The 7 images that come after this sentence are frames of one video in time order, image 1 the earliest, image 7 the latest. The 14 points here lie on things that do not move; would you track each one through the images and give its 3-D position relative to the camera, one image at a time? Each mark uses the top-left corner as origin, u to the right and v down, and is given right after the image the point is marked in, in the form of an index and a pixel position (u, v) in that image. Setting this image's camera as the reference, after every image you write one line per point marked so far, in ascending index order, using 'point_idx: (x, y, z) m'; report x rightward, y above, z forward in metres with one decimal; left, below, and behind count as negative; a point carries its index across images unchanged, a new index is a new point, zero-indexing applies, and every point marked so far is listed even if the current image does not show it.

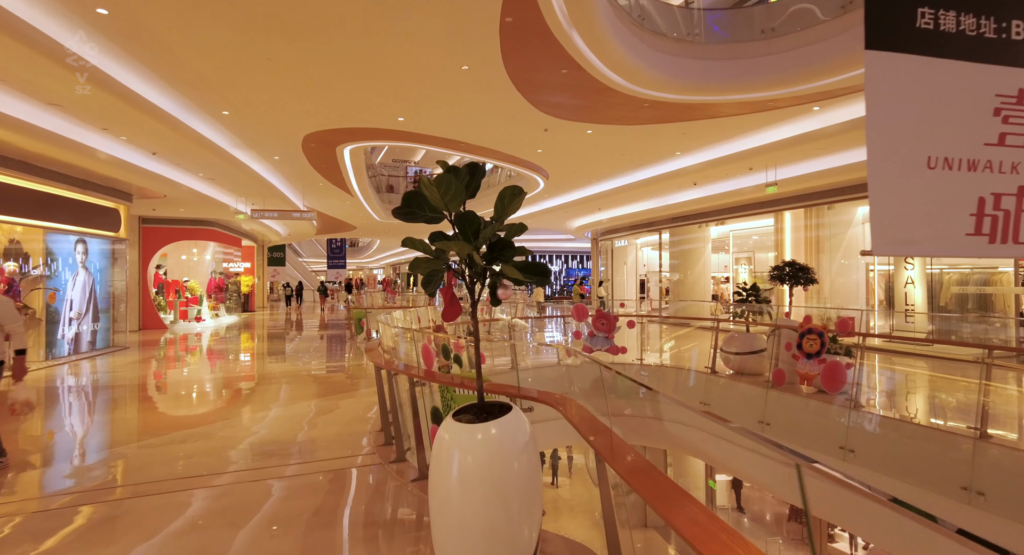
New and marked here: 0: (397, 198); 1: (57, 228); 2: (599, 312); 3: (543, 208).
0: (-4.5, +3.1, +18.5) m
1: (-7.5, +0.8, +7.7) m
2: (+1.3, -0.5, +7.0) m
3: (+1.0, +2.2, +14.7) m
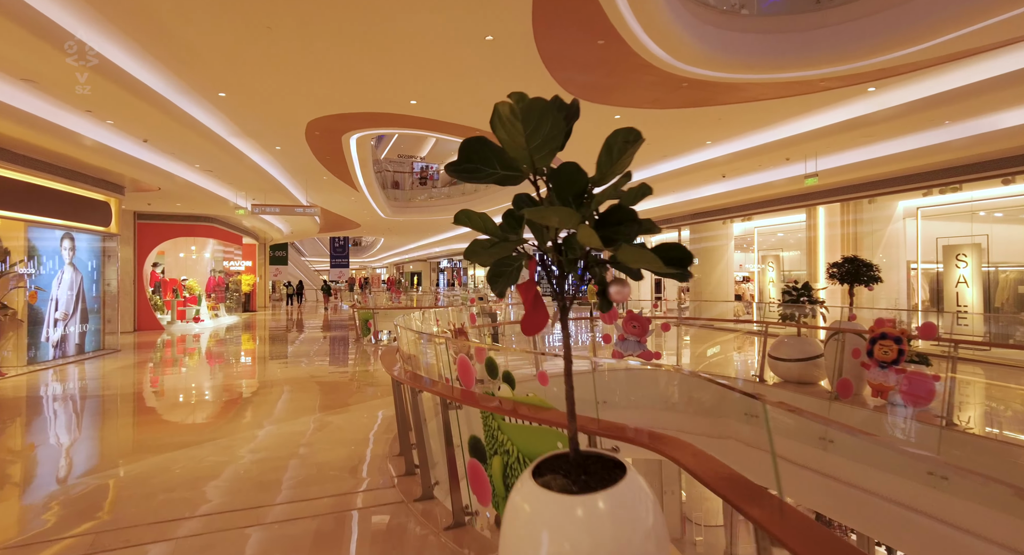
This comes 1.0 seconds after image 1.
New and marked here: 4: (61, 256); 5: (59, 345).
0: (-4.1, +3.1, +17.9) m
1: (-7.1, +0.8, +7.1) m
2: (+1.6, -0.5, +6.4) m
3: (+1.3, +2.2, +14.1) m
4: (-7.4, +0.3, +7.7) m
5: (-7.5, -1.1, +7.7) m
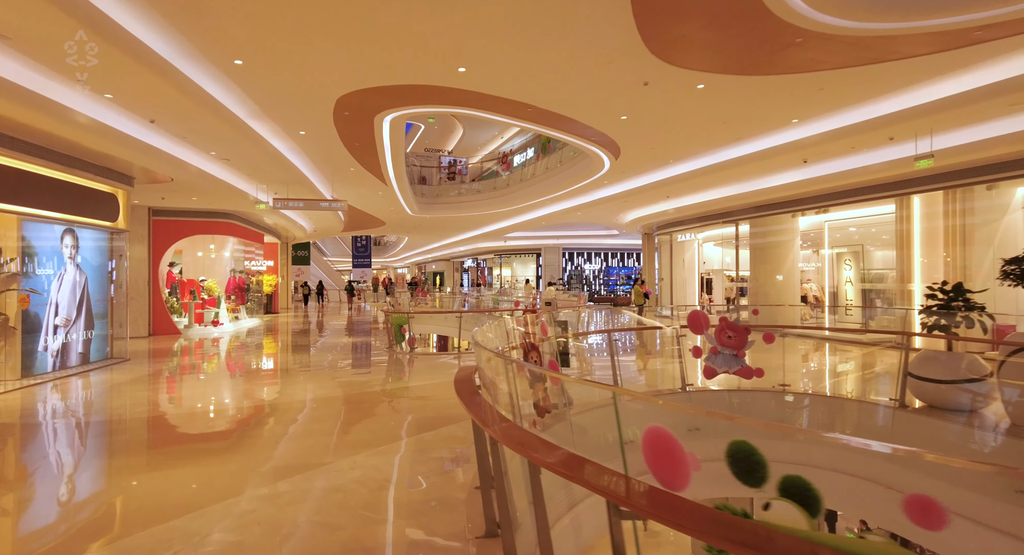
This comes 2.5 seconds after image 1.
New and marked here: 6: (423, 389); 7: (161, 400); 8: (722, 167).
0: (-2.9, +3.1, +17.0) m
1: (-6.4, +0.8, +6.3) m
2: (+2.4, -0.5, +5.3) m
3: (+2.4, +2.2, +13.0) m
4: (-6.6, +0.3, +6.9) m
5: (-6.6, -1.1, +6.9) m
6: (-1.3, -1.5, +6.7) m
7: (-4.9, -1.7, +6.6) m
8: (+4.0, +2.1, +9.0) m
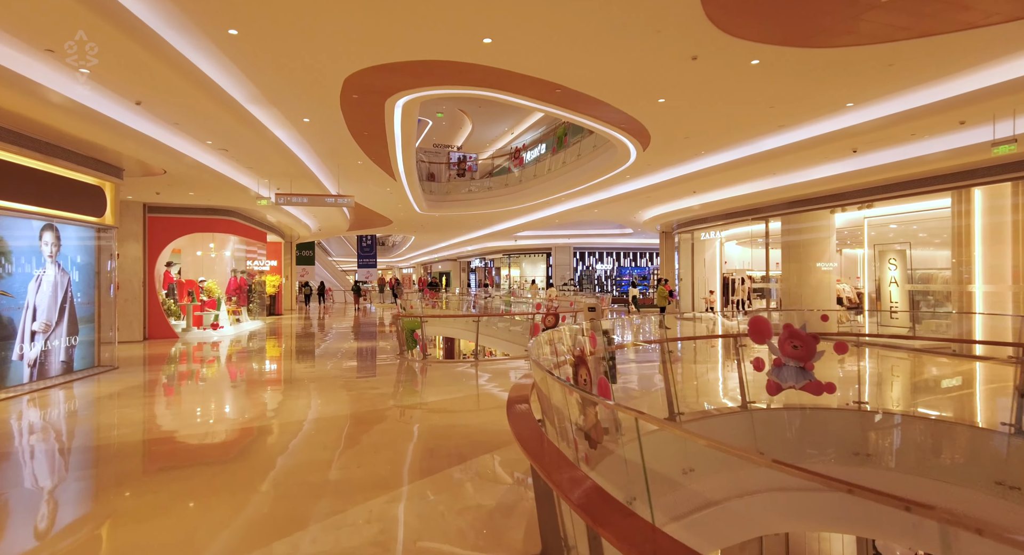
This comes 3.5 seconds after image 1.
0: (-2.5, +3.1, +16.4) m
1: (-6.0, +0.8, +5.7) m
2: (+2.7, -0.5, +4.6) m
3: (+2.7, +2.2, +12.3) m
4: (-6.2, +0.3, +6.2) m
5: (-6.3, -1.1, +6.3) m
6: (-1.0, -1.5, +6.1) m
7: (-4.6, -1.7, +5.9) m
8: (+4.4, +2.1, +8.3) m
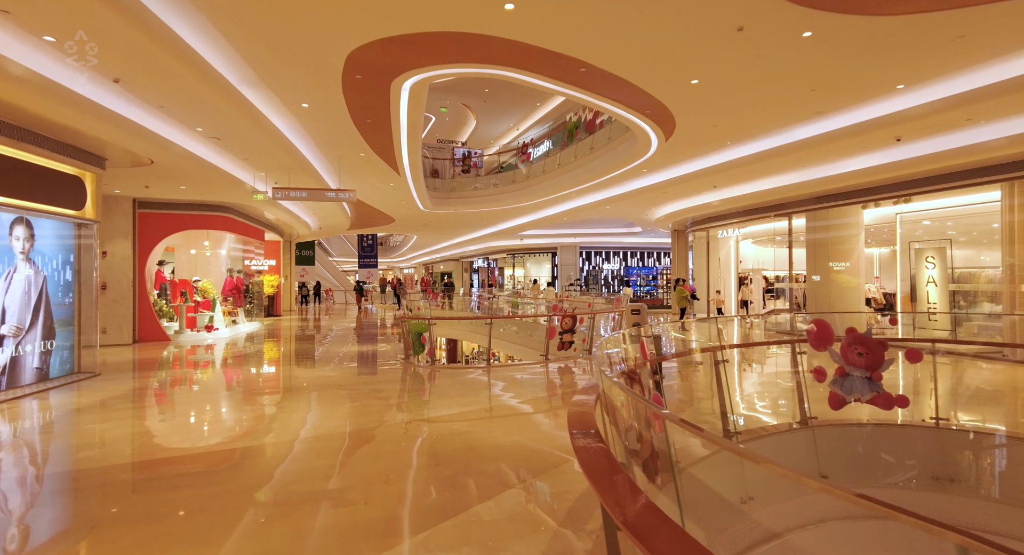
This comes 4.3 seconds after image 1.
0: (-2.3, +3.1, +15.8) m
1: (-5.8, +0.8, +5.1) m
2: (+2.9, -0.5, +4.0) m
3: (+3.0, +2.2, +11.7) m
4: (-6.0, +0.3, +5.7) m
5: (-6.1, -1.1, +5.7) m
6: (-0.7, -1.5, +5.5) m
7: (-4.3, -1.7, +5.4) m
8: (+4.6, +2.1, +7.8) m
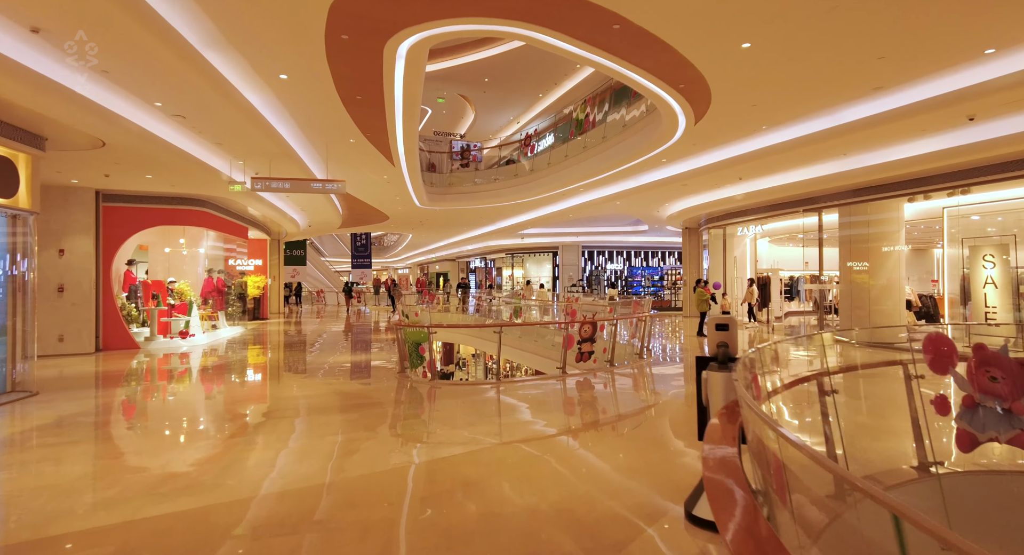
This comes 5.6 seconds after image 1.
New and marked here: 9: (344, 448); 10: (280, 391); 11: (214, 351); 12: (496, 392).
0: (-2.2, +3.1, +14.8) m
1: (-5.6, +0.8, +4.2) m
2: (+3.1, -0.5, +3.1) m
3: (+3.1, +2.2, +10.8) m
4: (-5.8, +0.3, +4.7) m
5: (-5.9, -1.1, +4.7) m
6: (-0.6, -1.5, +4.6) m
7: (-4.2, -1.7, +4.4) m
8: (+4.8, +2.1, +6.9) m
9: (-1.3, -1.3, +3.7) m
10: (-3.3, -1.6, +6.7) m
11: (-6.2, -1.5, +9.8) m
12: (-0.2, -1.4, +5.9) m
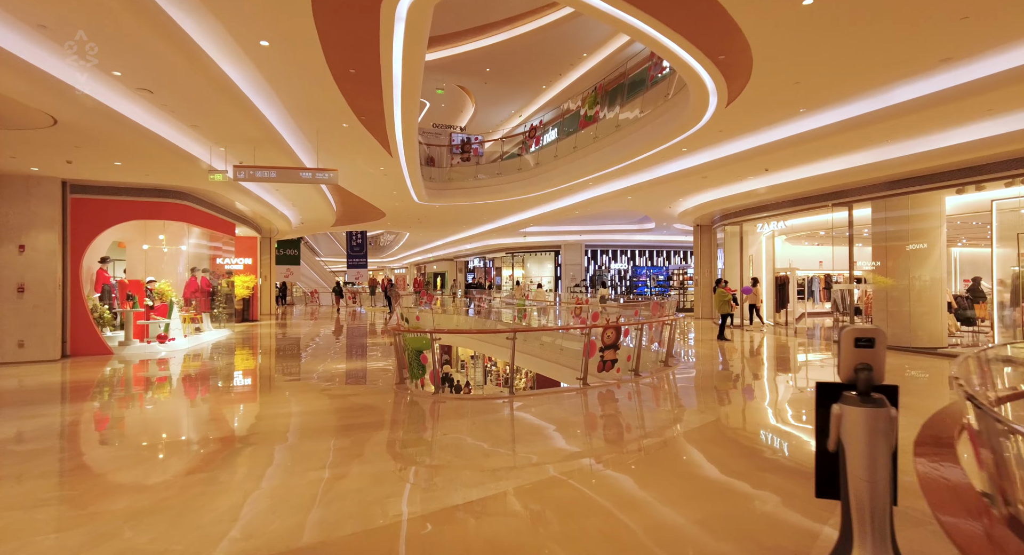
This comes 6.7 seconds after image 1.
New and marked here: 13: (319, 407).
0: (-2.1, +3.1, +14.1) m
1: (-5.4, +0.8, +3.4) m
2: (+3.3, -0.4, +2.4) m
3: (+3.2, +2.2, +10.1) m
4: (-5.7, +0.3, +3.9) m
5: (-5.7, -1.1, +3.9) m
6: (-0.4, -1.5, +3.8) m
7: (-4.0, -1.7, +3.6) m
8: (+4.9, +2.1, +6.2) m
9: (-1.1, -1.3, +3.0) m
10: (-3.1, -1.6, +5.9) m
11: (-6.1, -1.5, +9.0) m
12: (0.0, -1.4, +5.1) m
13: (-2.2, -1.6, +5.5) m
